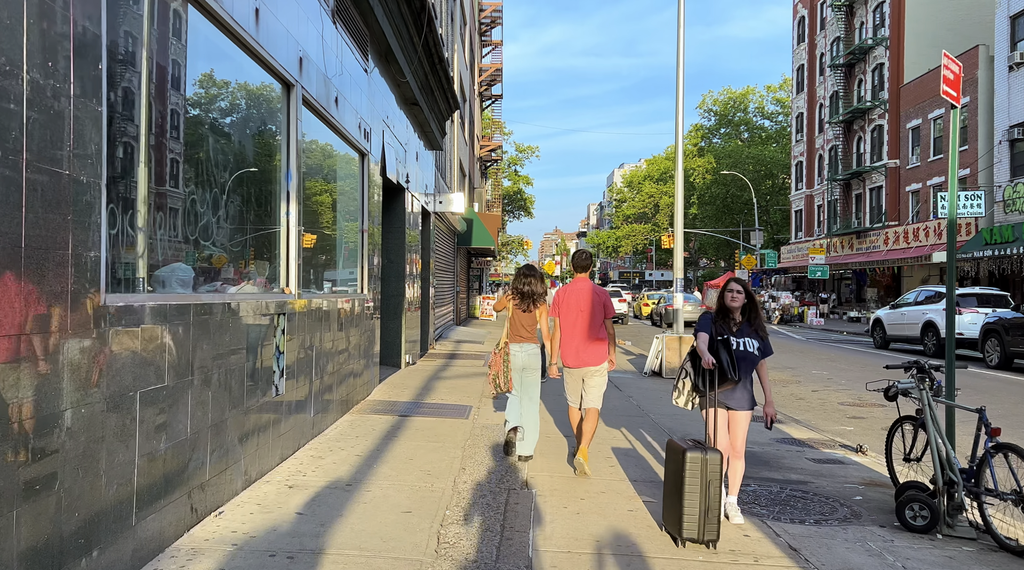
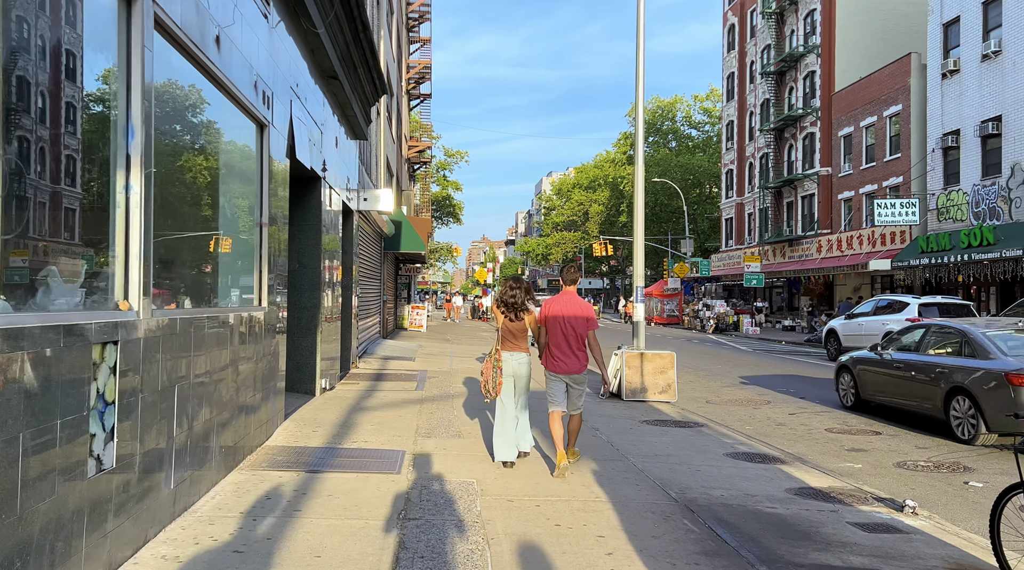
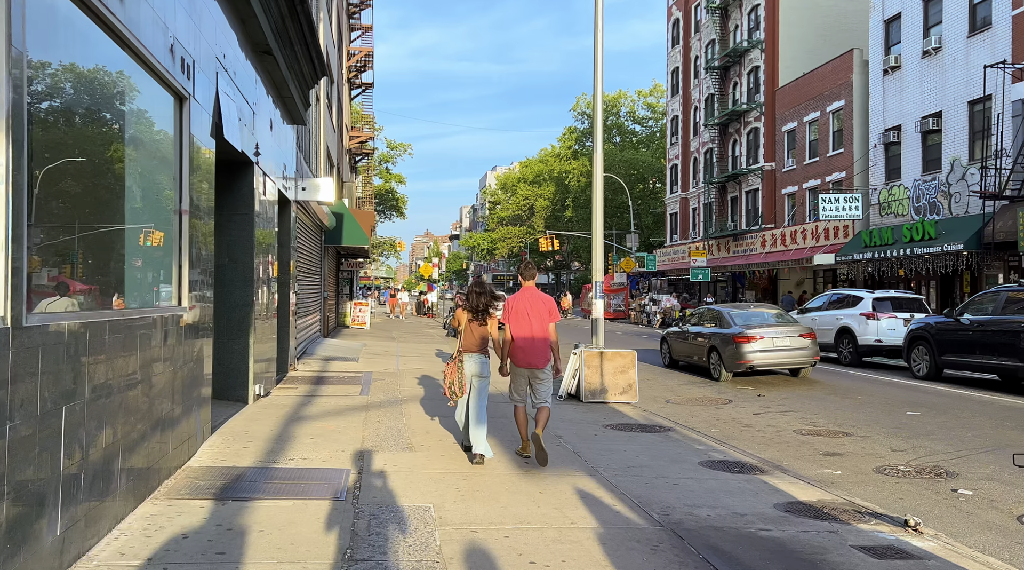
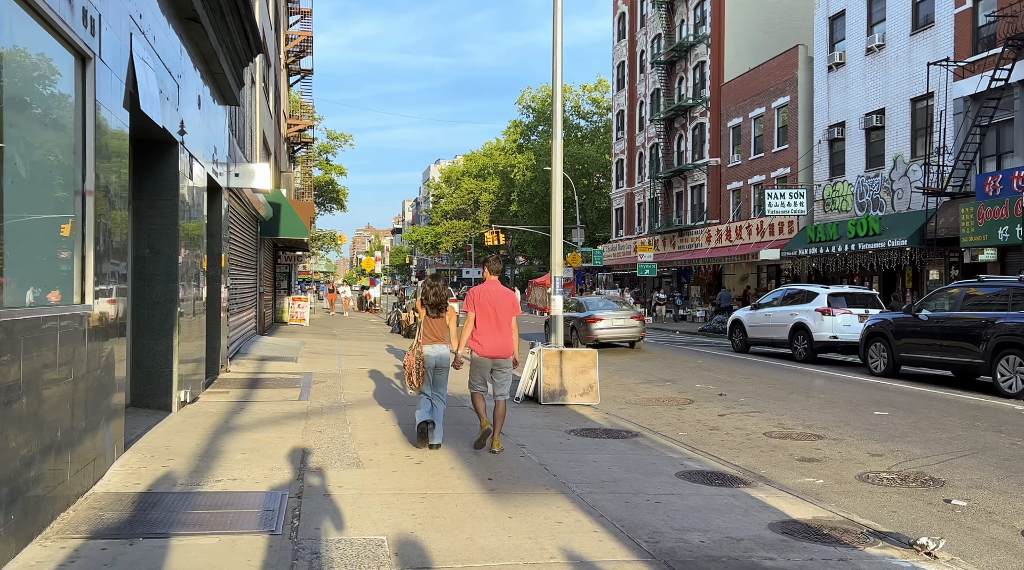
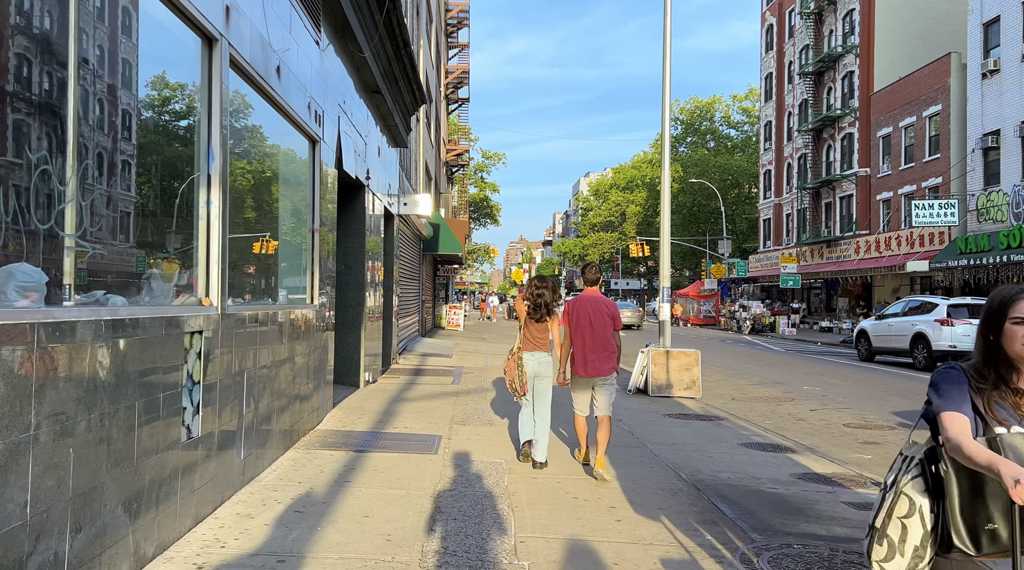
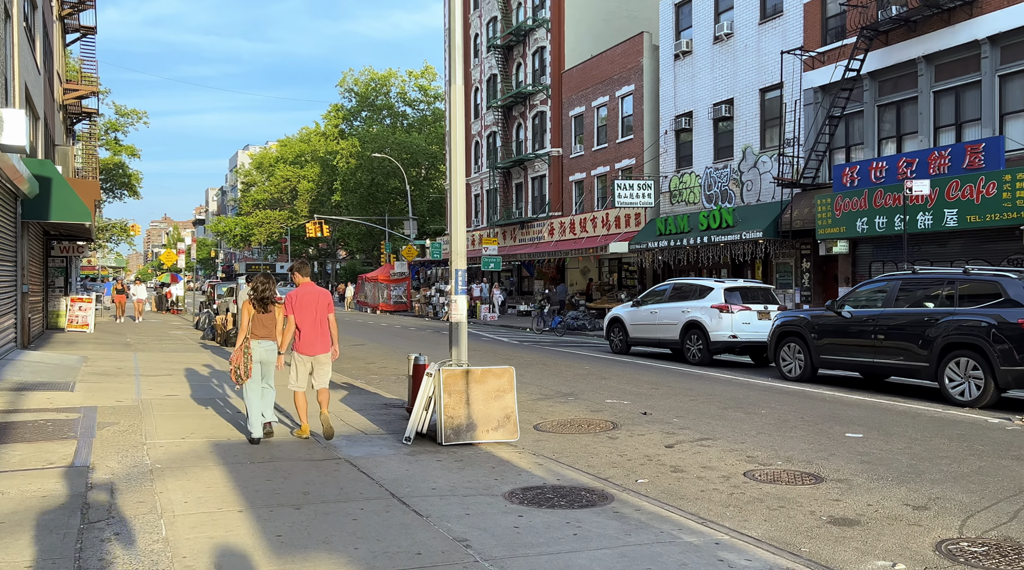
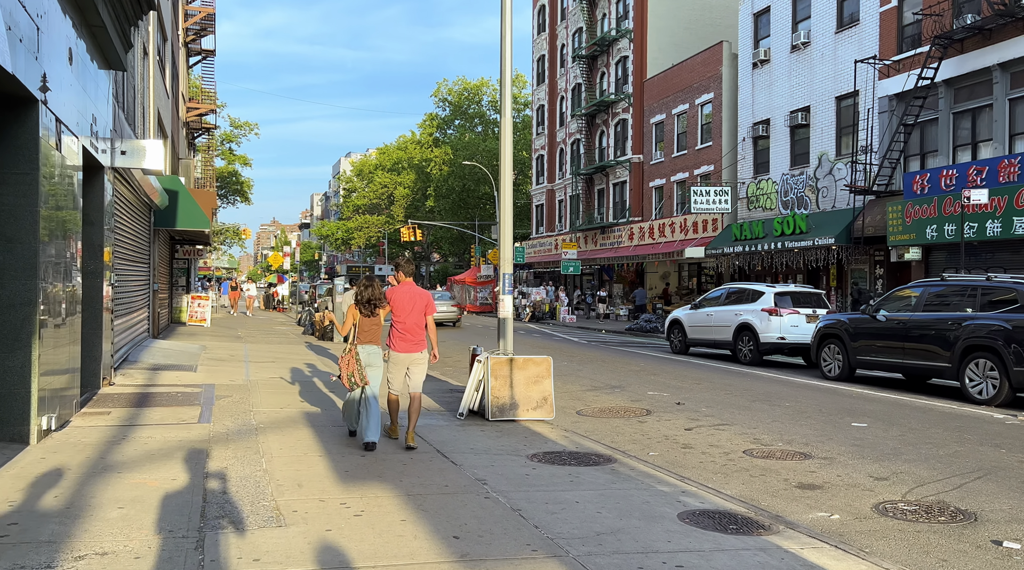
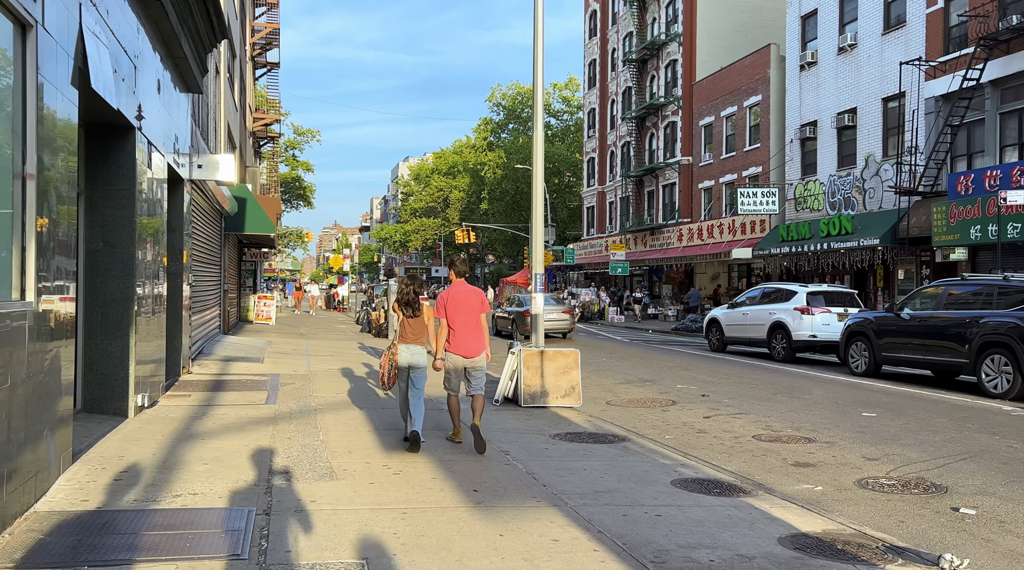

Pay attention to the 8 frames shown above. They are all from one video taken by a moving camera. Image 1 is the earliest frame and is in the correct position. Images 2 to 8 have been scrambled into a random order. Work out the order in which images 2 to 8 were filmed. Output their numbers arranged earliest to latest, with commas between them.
5, 2, 3, 4, 8, 7, 6
